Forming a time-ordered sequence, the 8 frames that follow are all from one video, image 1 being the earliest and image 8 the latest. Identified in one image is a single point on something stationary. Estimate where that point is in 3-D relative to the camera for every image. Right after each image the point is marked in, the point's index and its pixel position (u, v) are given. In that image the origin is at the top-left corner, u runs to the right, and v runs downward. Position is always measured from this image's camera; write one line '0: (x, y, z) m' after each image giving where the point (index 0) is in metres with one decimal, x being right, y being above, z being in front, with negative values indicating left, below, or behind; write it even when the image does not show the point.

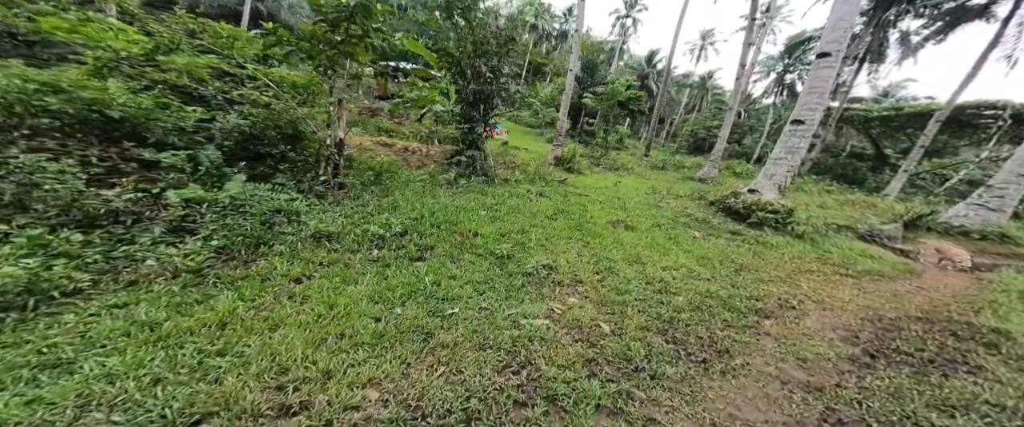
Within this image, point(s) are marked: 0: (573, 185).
0: (+1.3, +0.5, +7.6) m
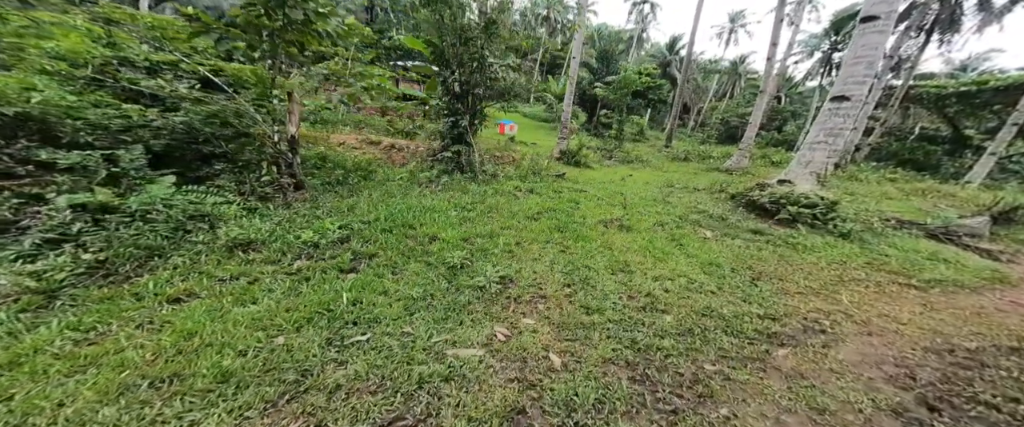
0: (+1.2, +0.5, +6.9) m
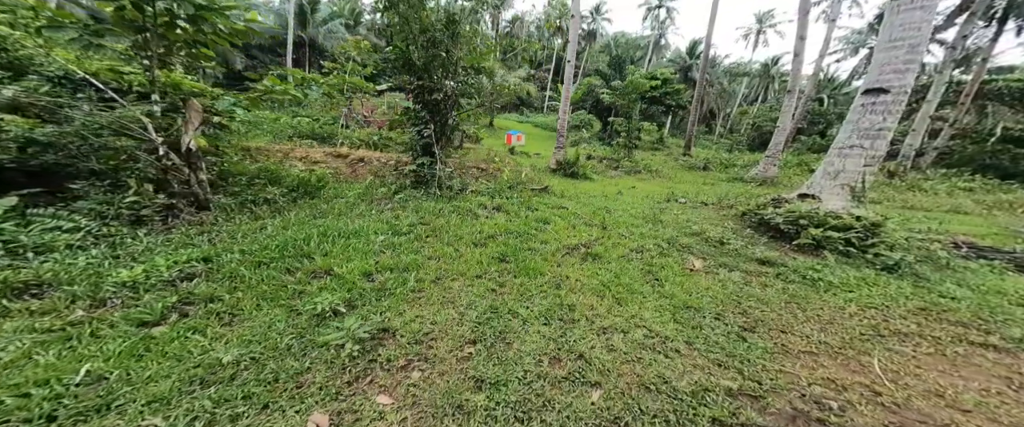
0: (+0.8, +0.2, +6.1) m
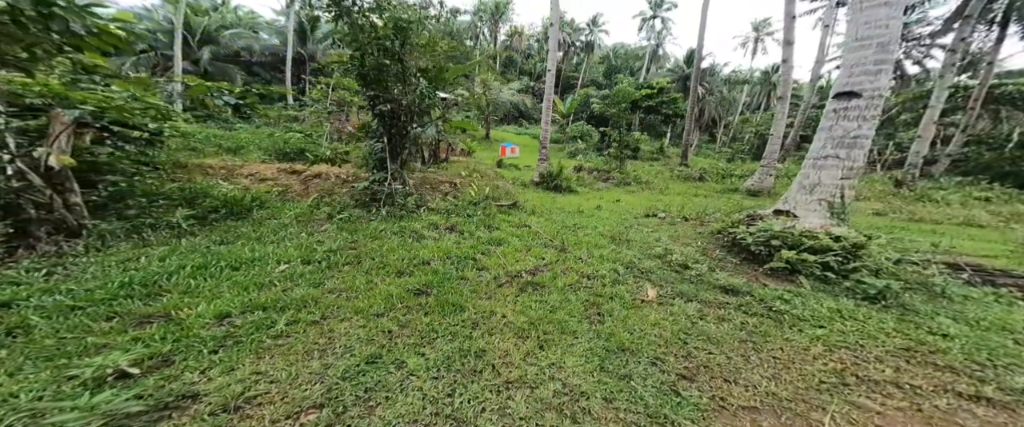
0: (+0.1, -0.1, +5.6) m
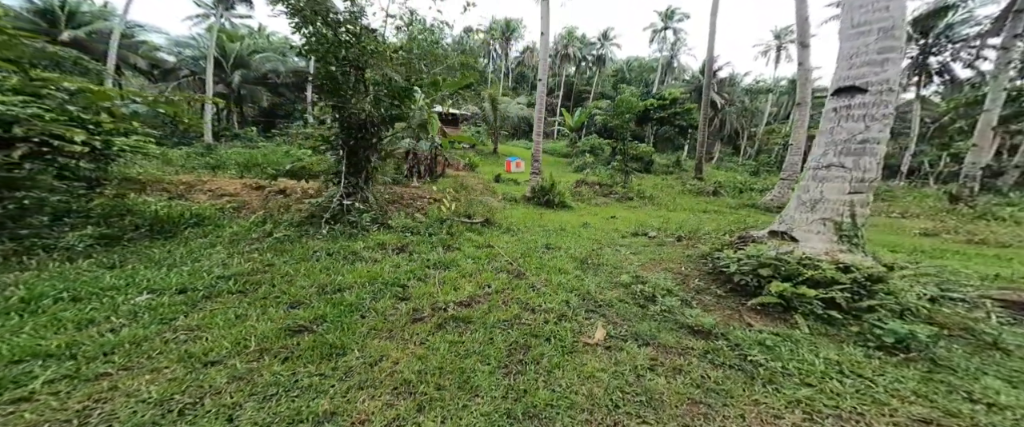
0: (-0.5, -0.4, +5.1) m
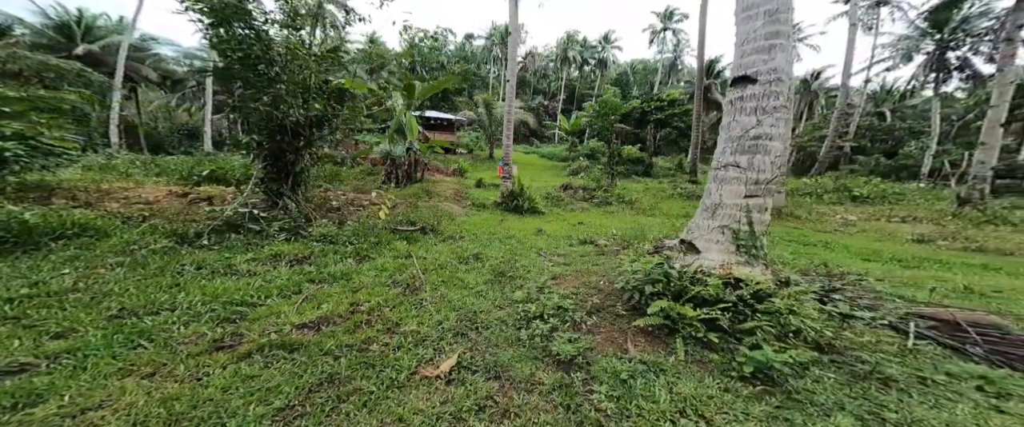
0: (-1.6, -0.5, +4.7) m
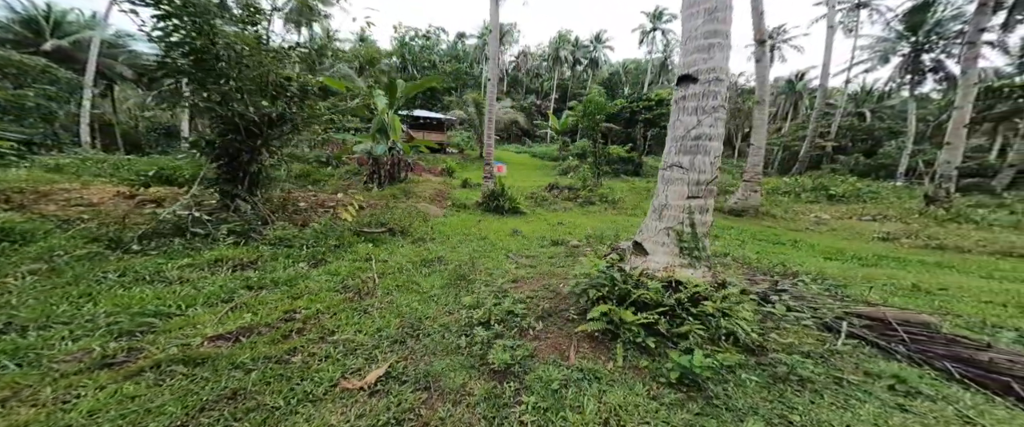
0: (-2.0, -0.5, +4.6) m
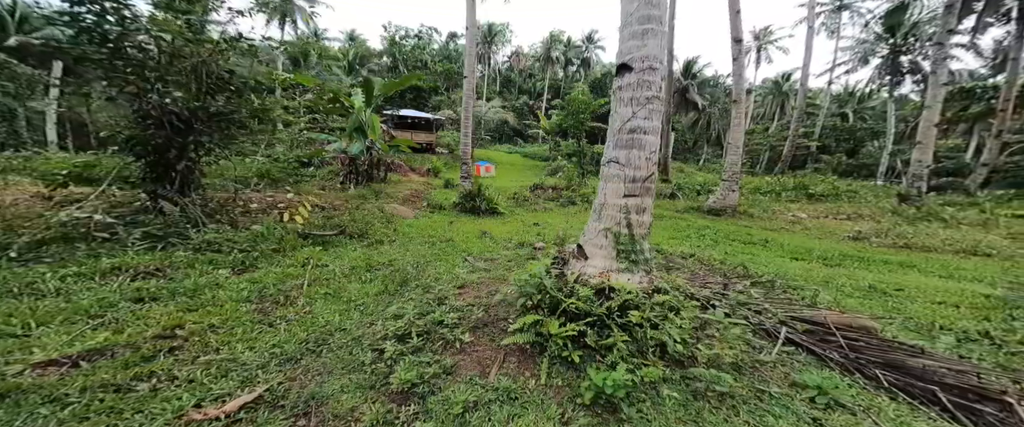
0: (-2.6, -0.5, +4.3) m
